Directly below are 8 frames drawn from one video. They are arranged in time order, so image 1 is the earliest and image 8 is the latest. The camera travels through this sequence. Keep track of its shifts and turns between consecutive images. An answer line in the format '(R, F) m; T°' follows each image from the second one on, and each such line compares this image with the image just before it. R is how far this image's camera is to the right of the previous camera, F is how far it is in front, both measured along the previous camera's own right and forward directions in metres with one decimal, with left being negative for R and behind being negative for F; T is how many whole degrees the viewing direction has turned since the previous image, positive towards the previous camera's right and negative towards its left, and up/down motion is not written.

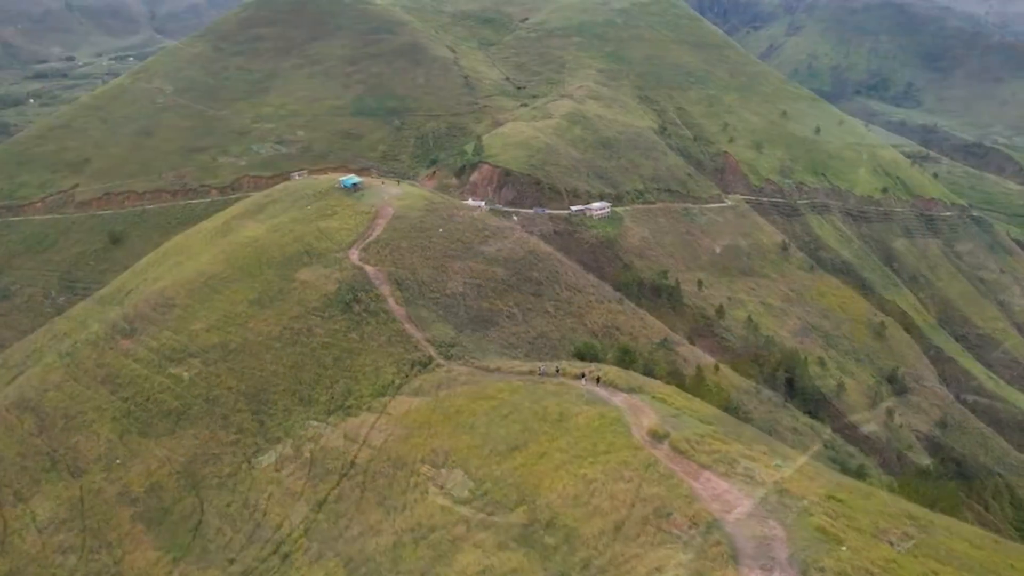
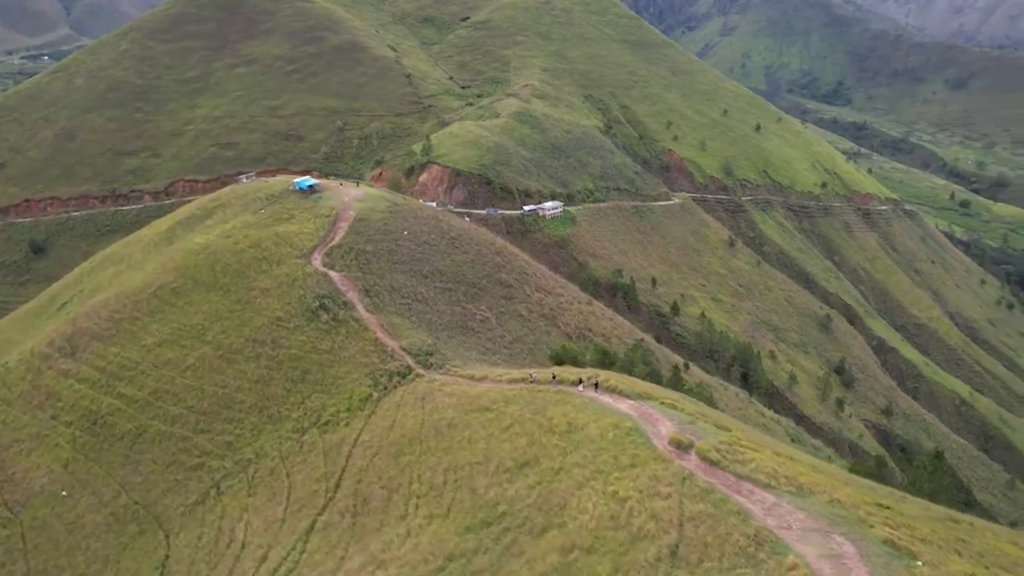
(-2.9, +2.4) m; +5°
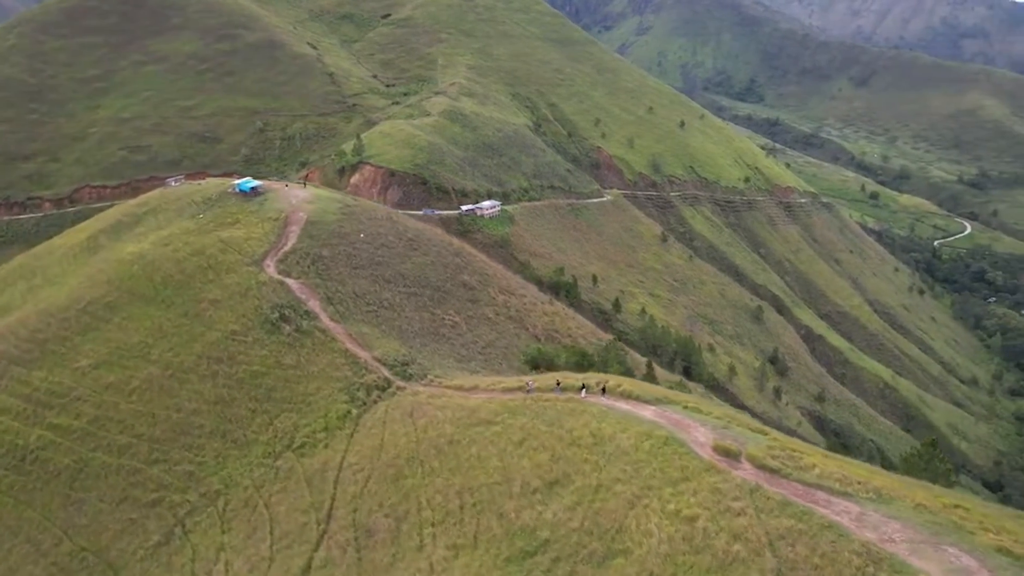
(-4.1, +3.1) m; +6°
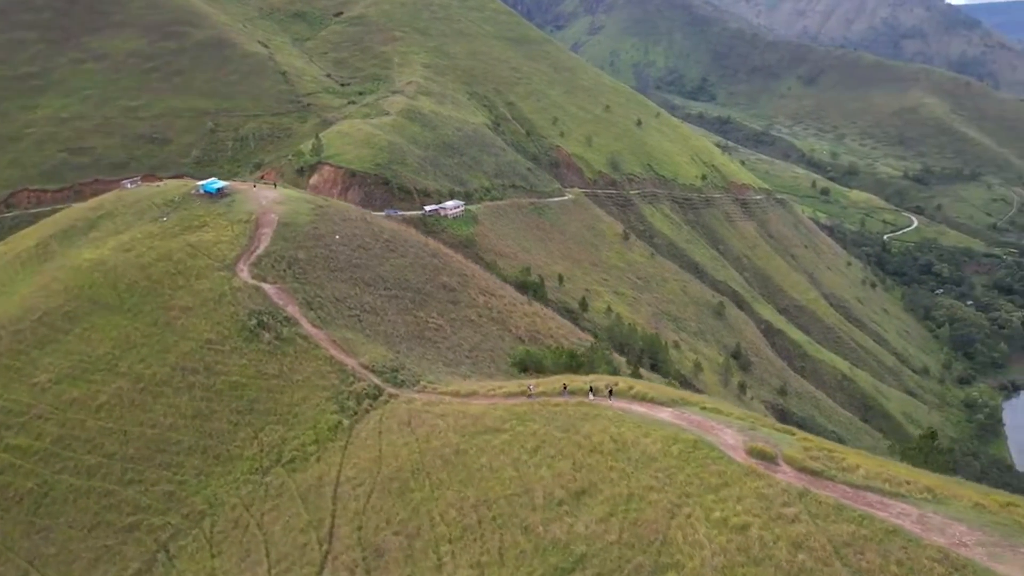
(-2.6, +1.7) m; +4°
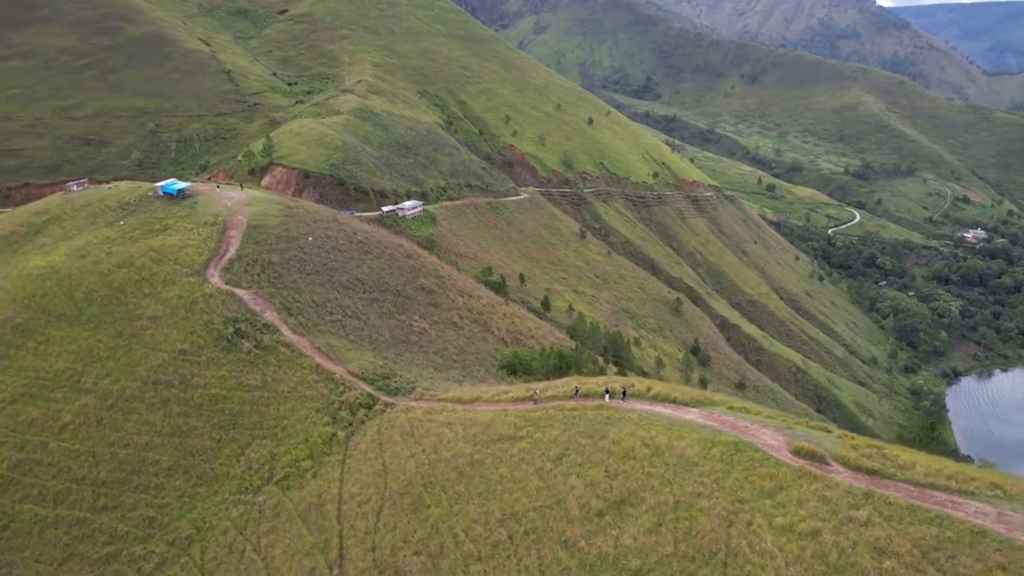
(-3.0, +1.9) m; +4°
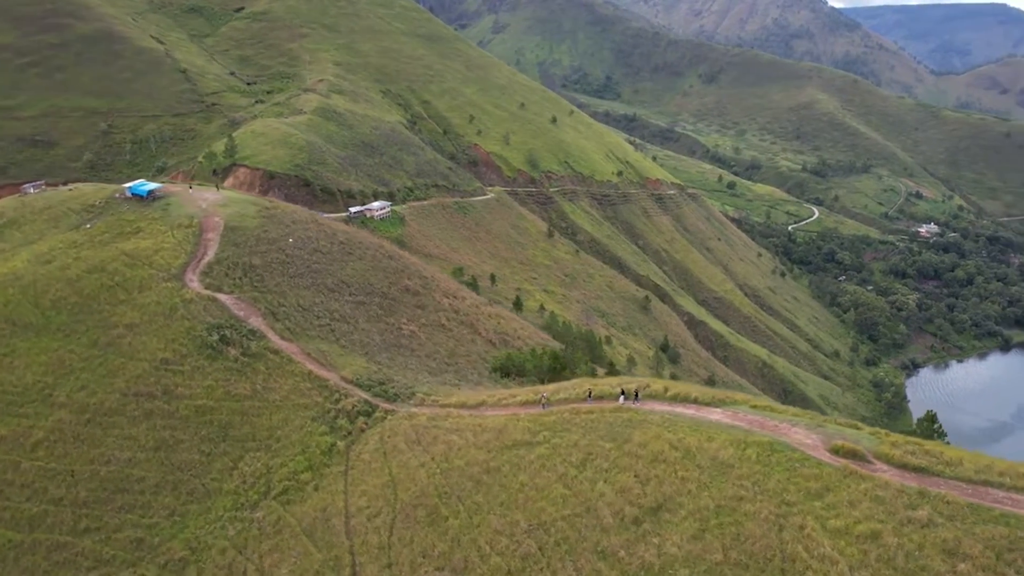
(-2.4, +1.4) m; +3°
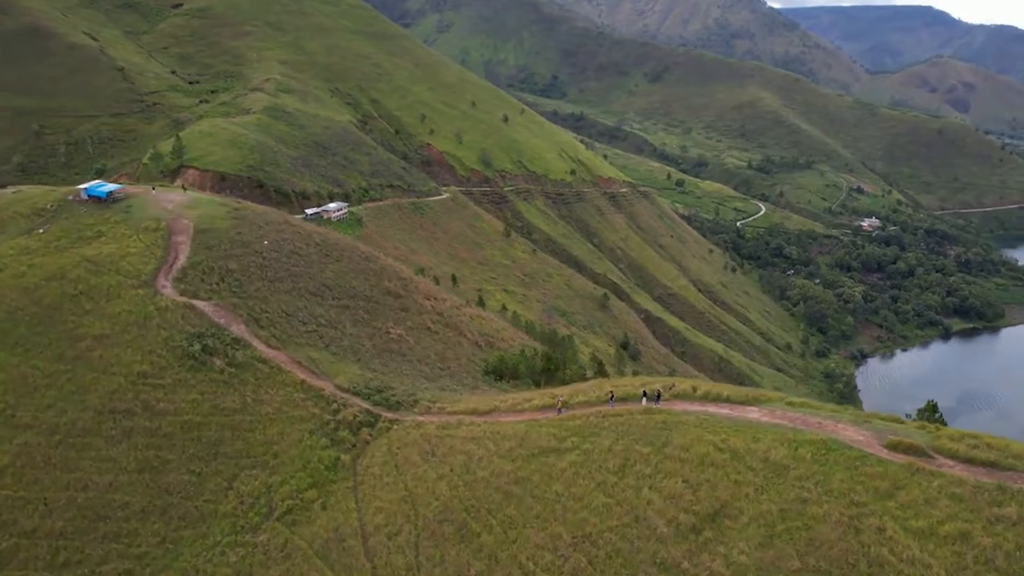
(-3.2, +1.9) m; +4°
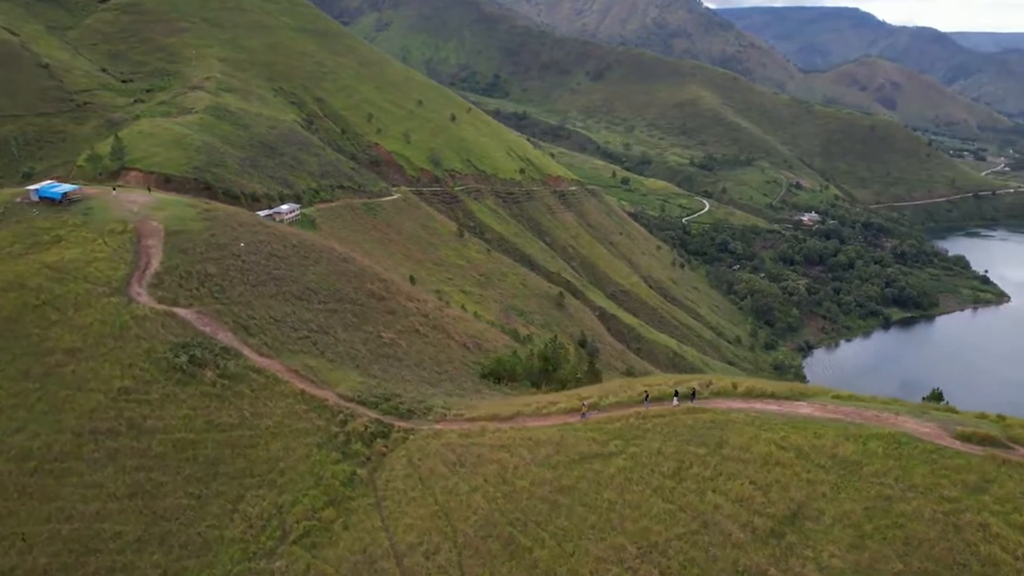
(-3.7, +2.0) m; +5°
